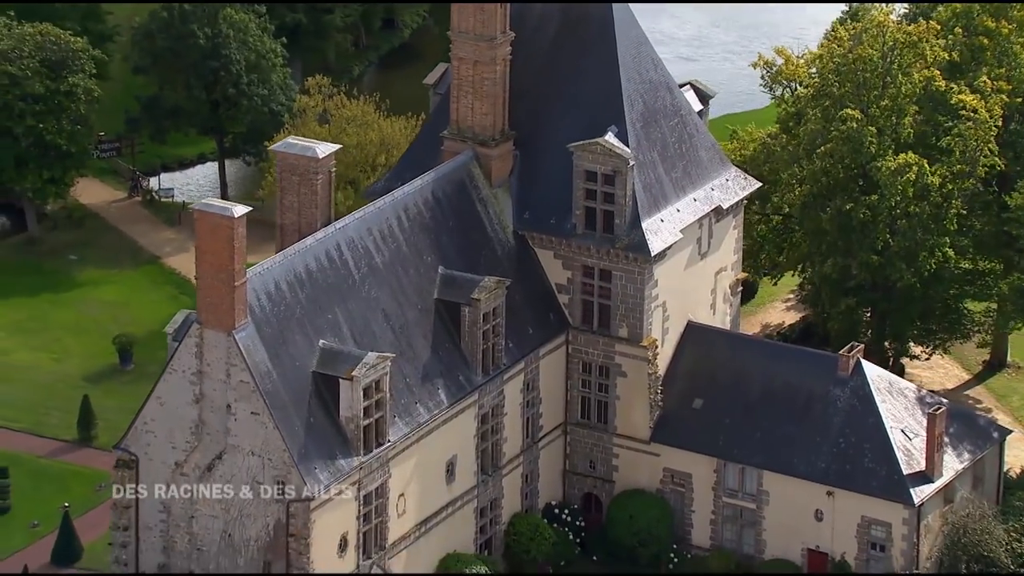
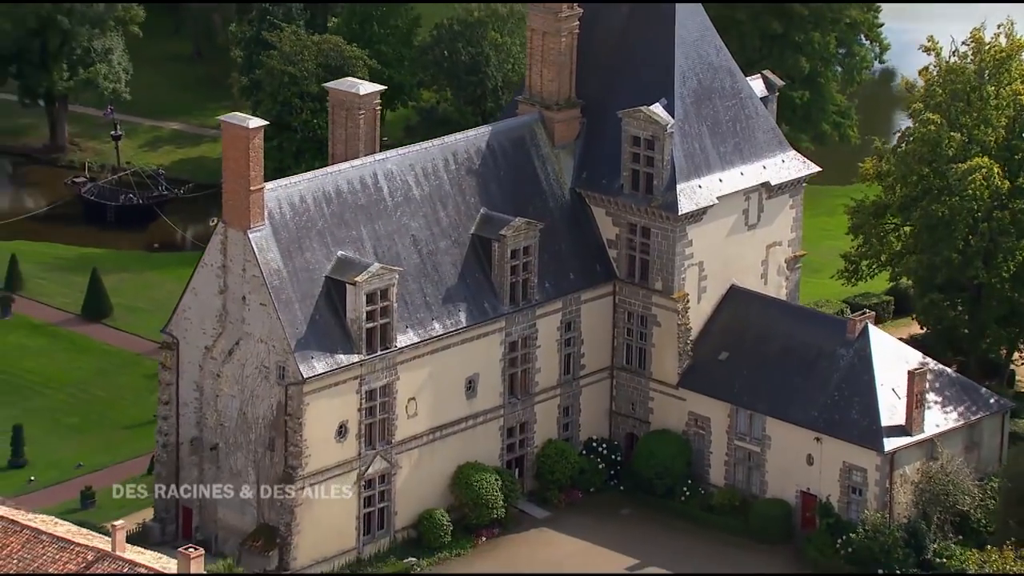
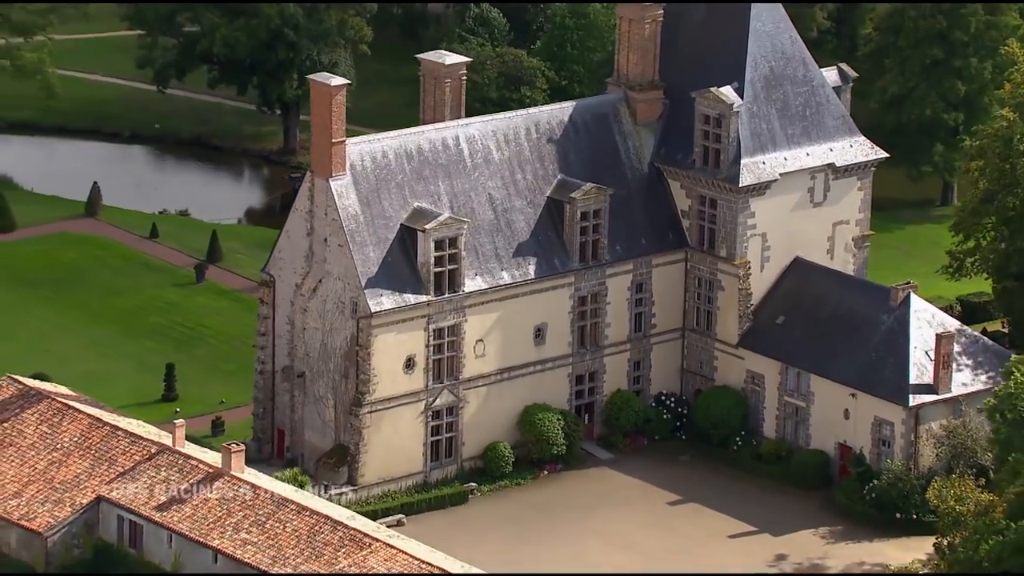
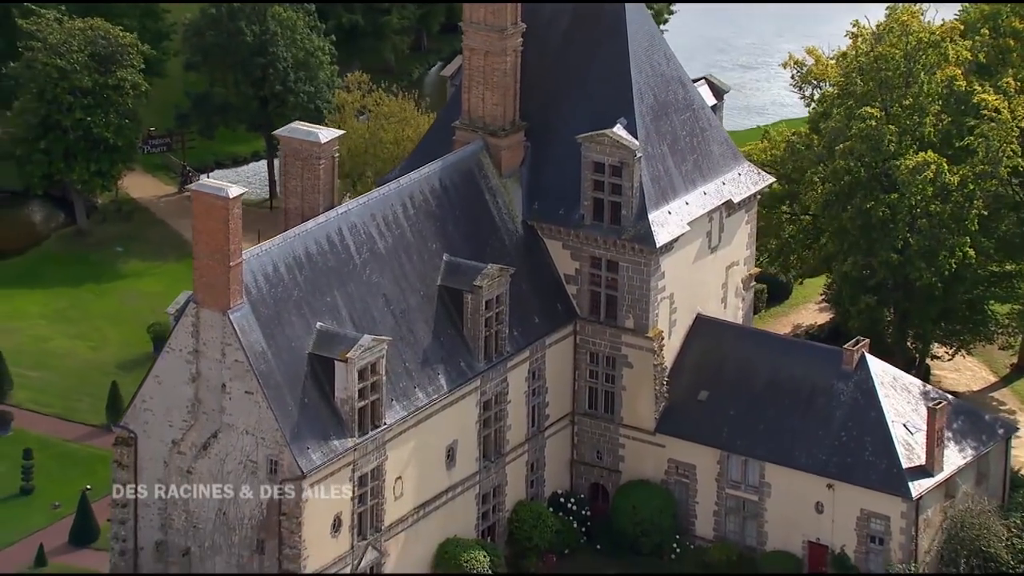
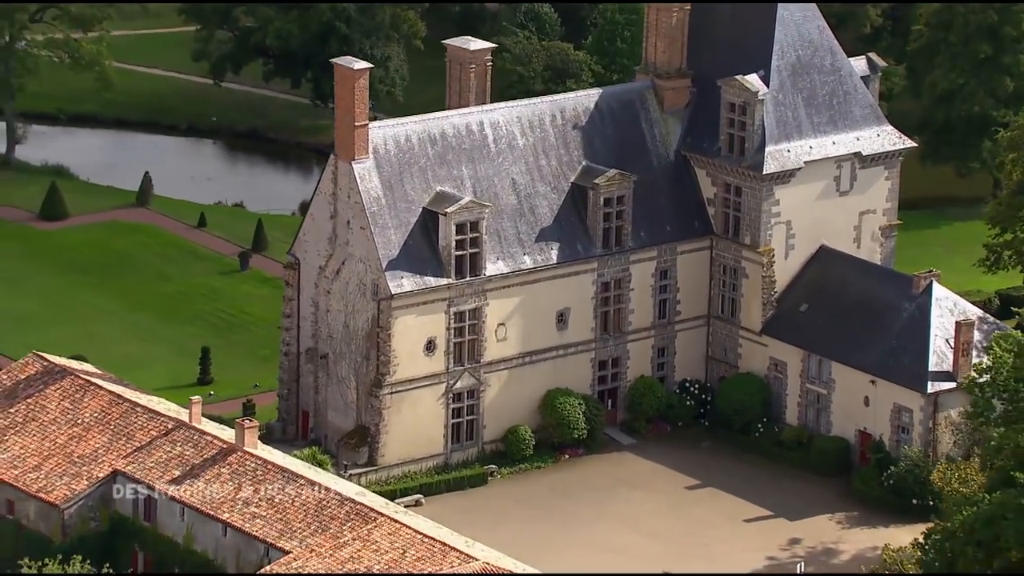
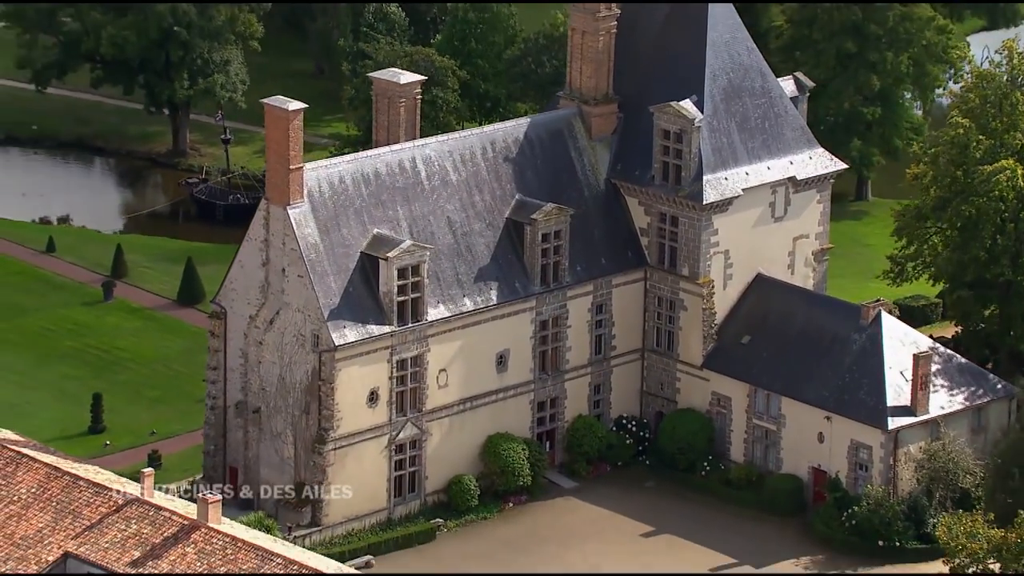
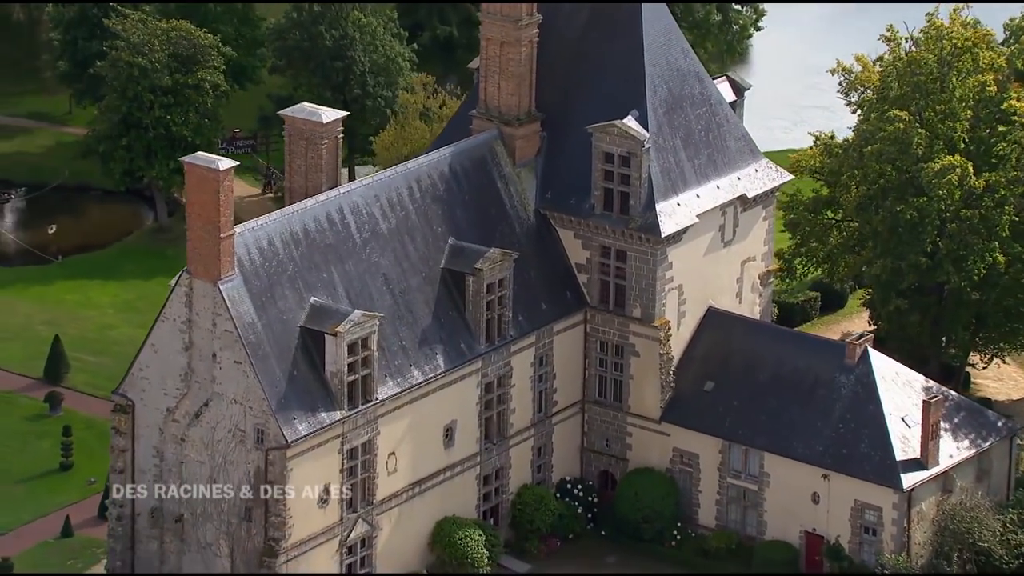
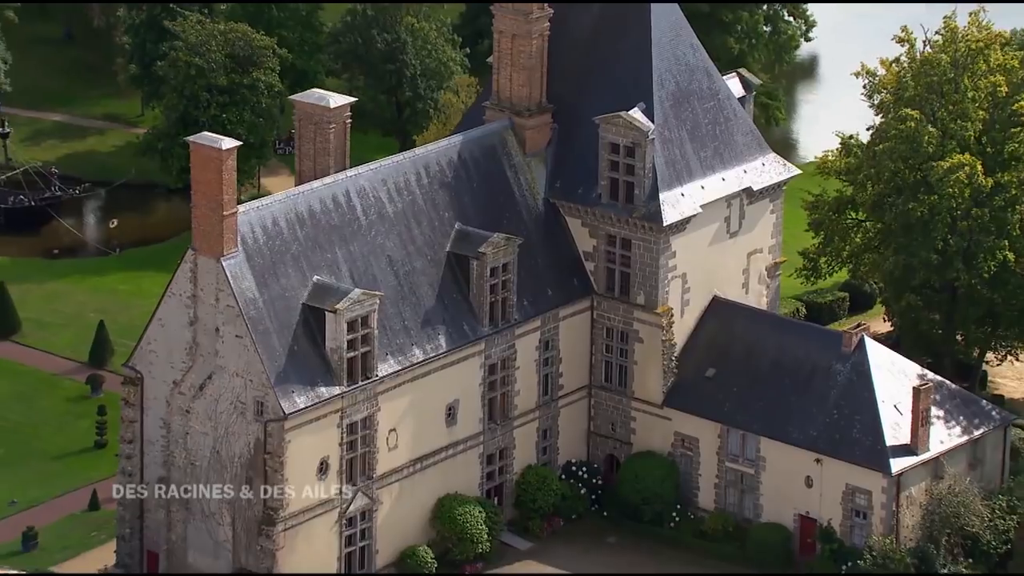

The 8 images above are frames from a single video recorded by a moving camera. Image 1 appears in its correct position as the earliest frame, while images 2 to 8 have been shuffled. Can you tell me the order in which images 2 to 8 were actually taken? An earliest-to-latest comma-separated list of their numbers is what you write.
4, 7, 8, 2, 6, 3, 5
